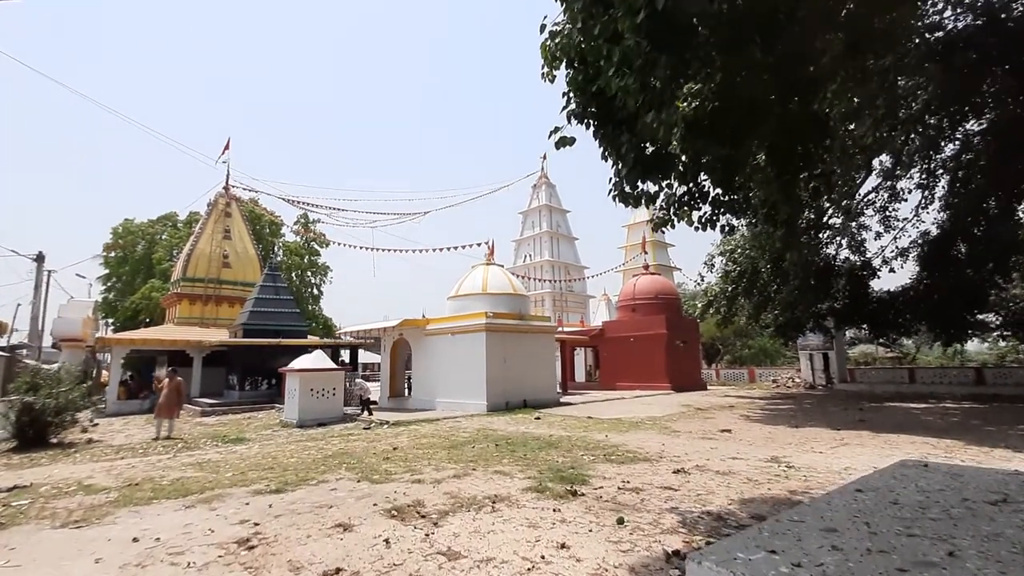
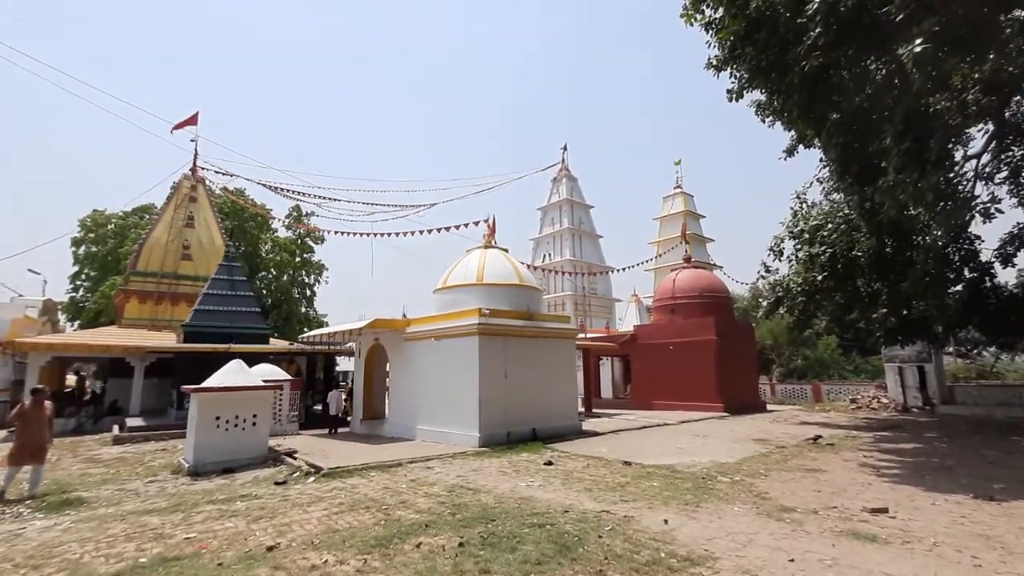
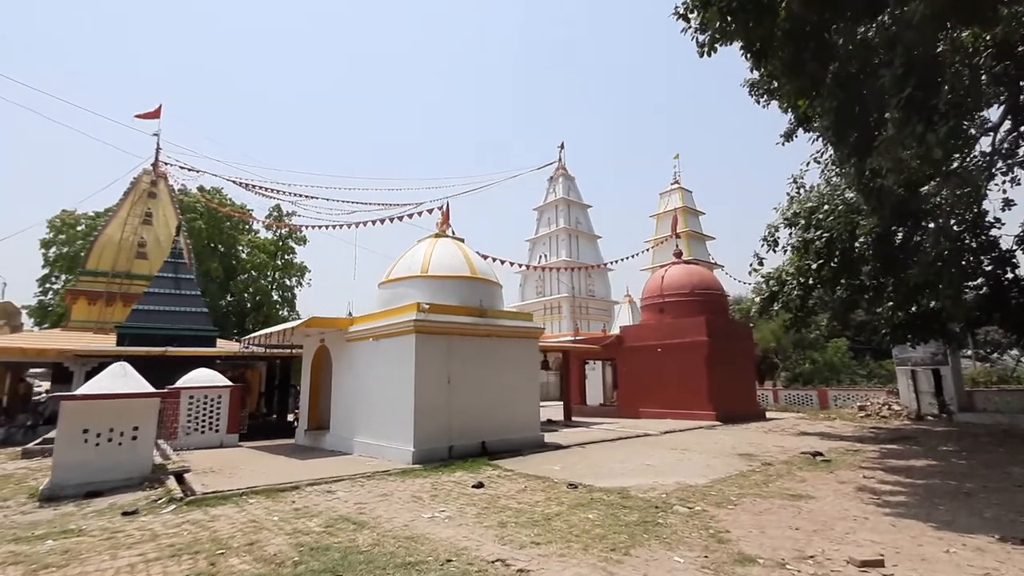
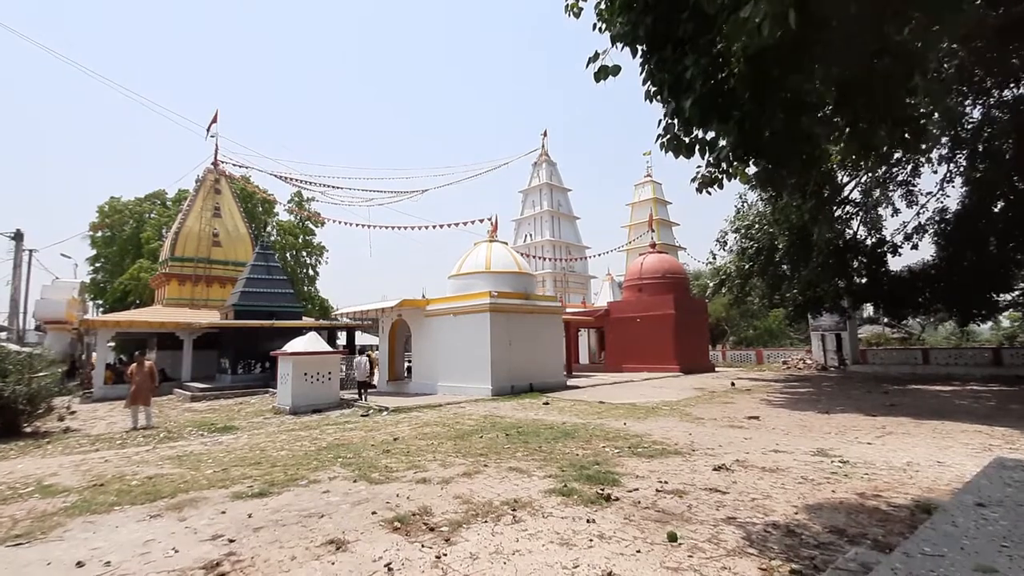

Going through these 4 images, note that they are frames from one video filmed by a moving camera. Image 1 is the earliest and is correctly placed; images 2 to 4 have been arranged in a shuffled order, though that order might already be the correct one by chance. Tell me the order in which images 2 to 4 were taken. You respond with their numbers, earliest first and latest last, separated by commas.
4, 2, 3
